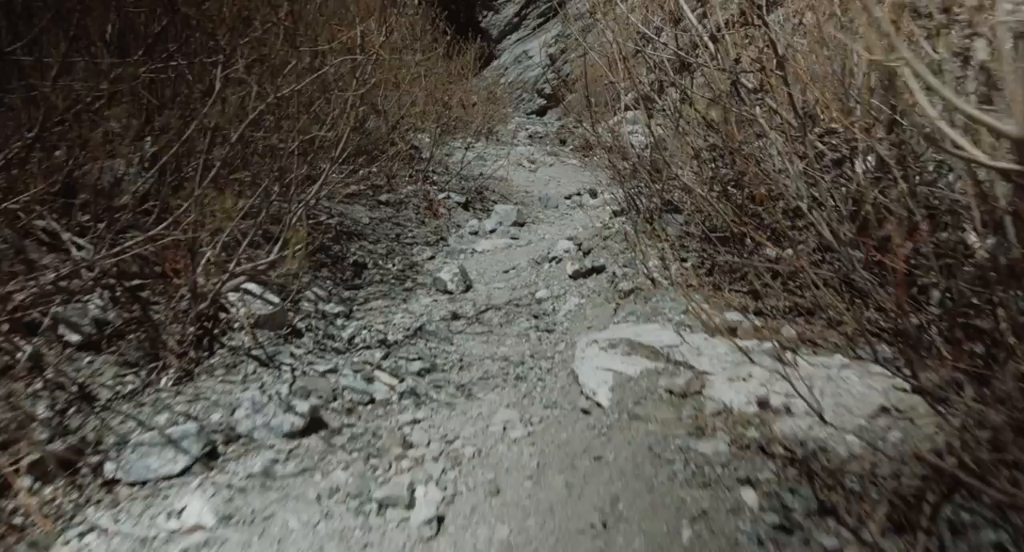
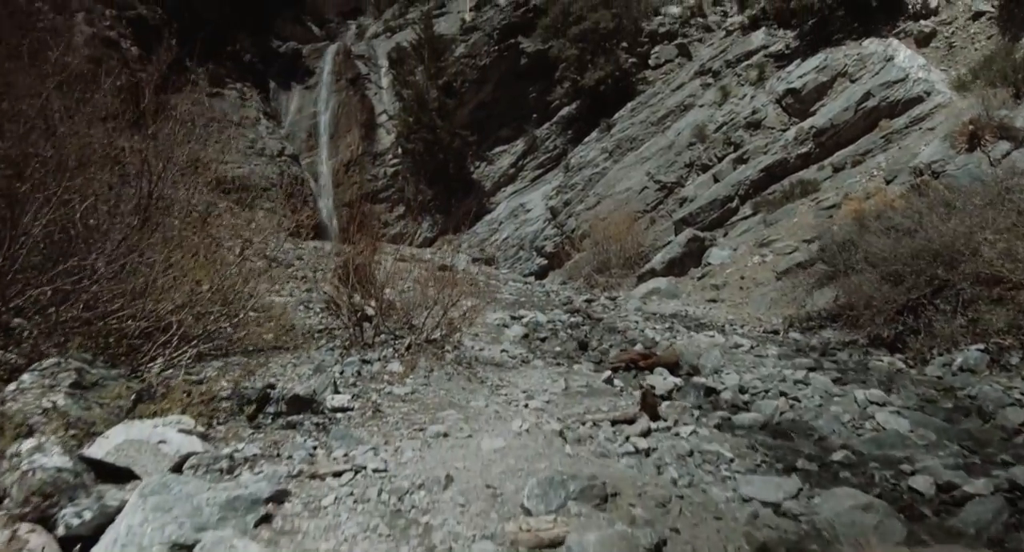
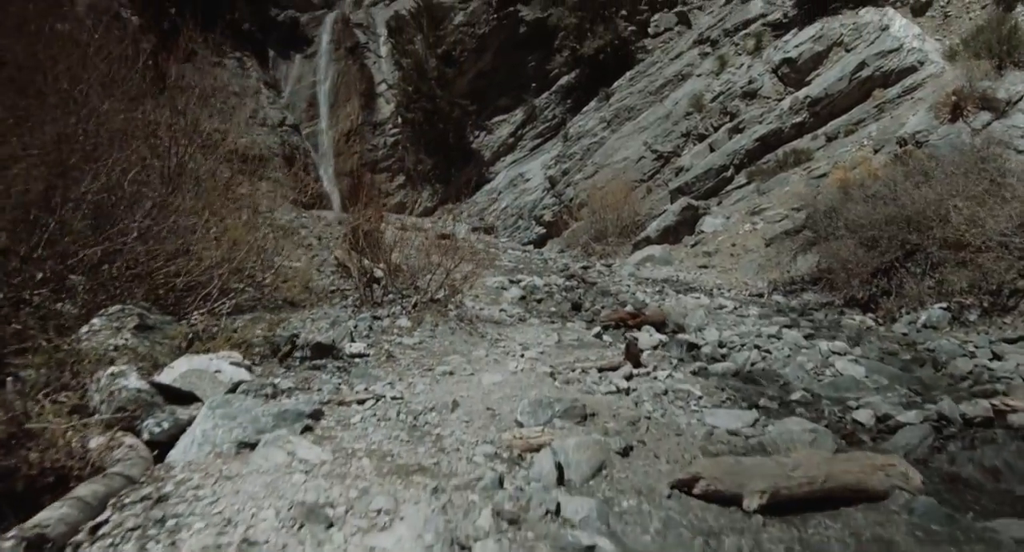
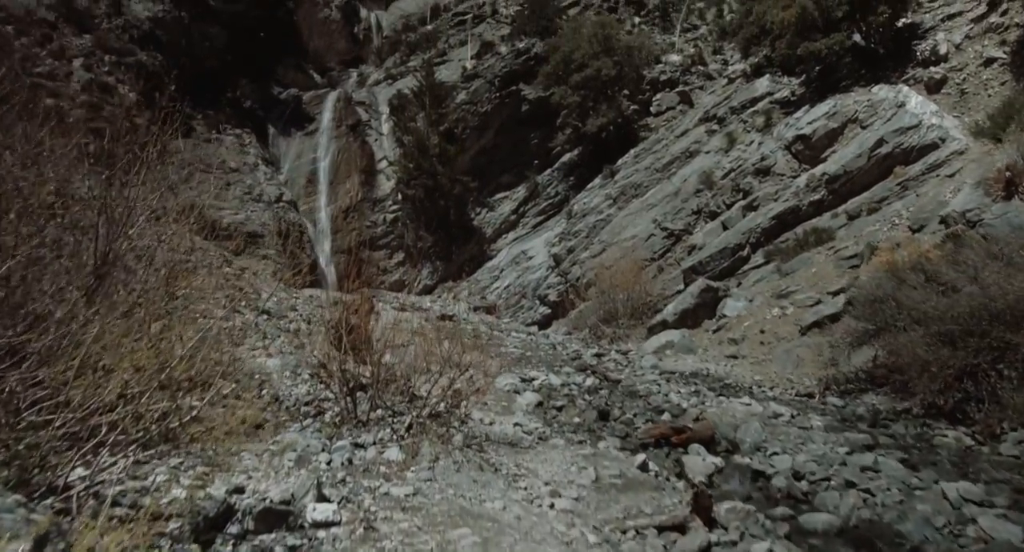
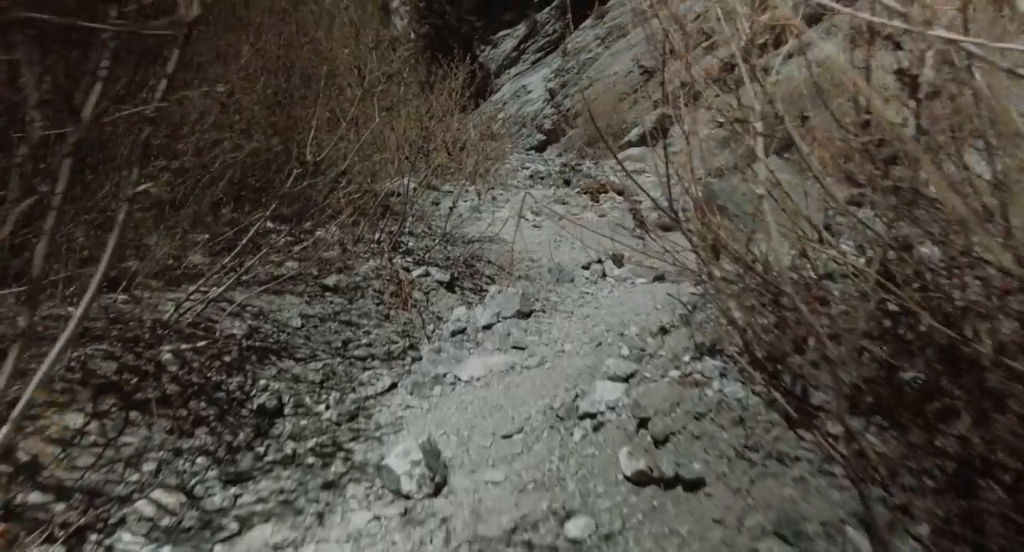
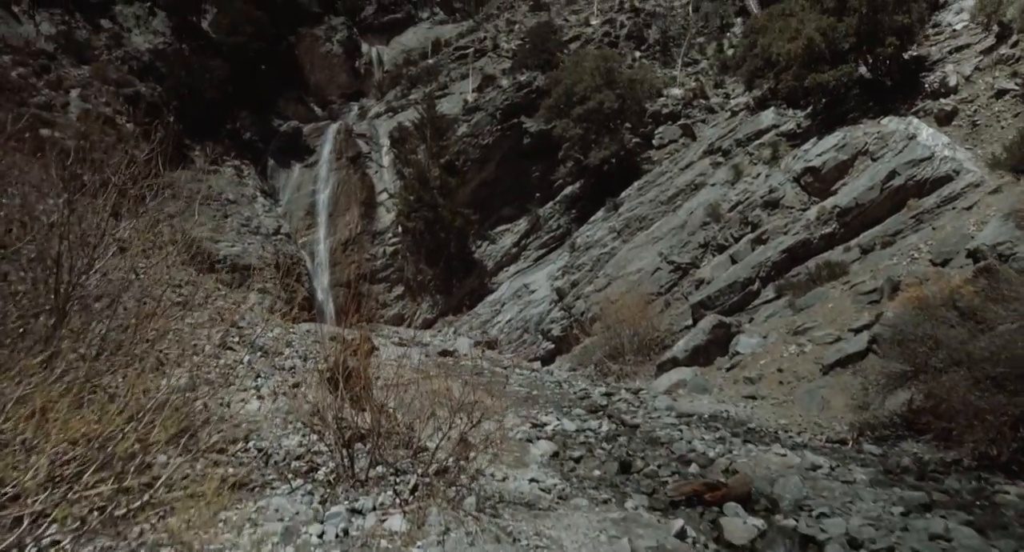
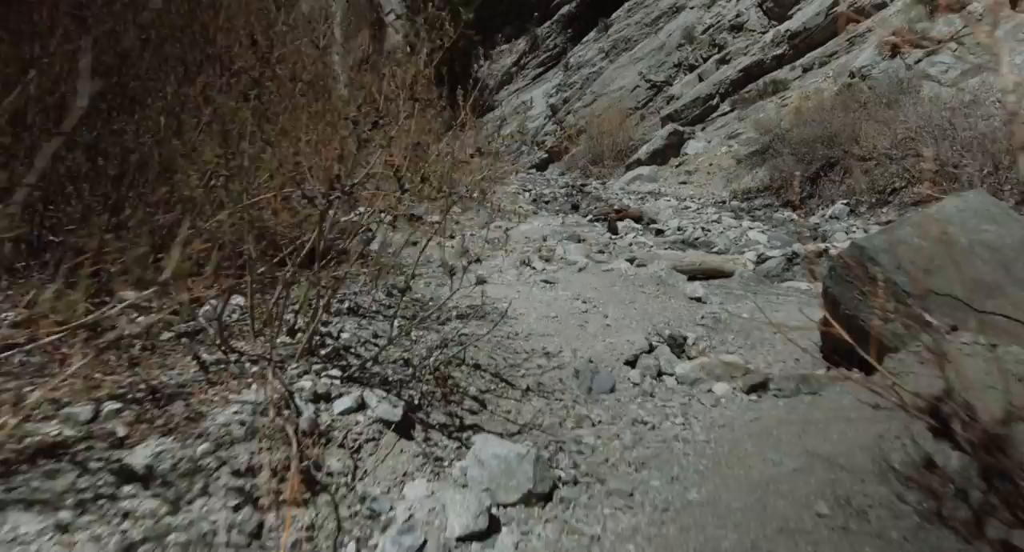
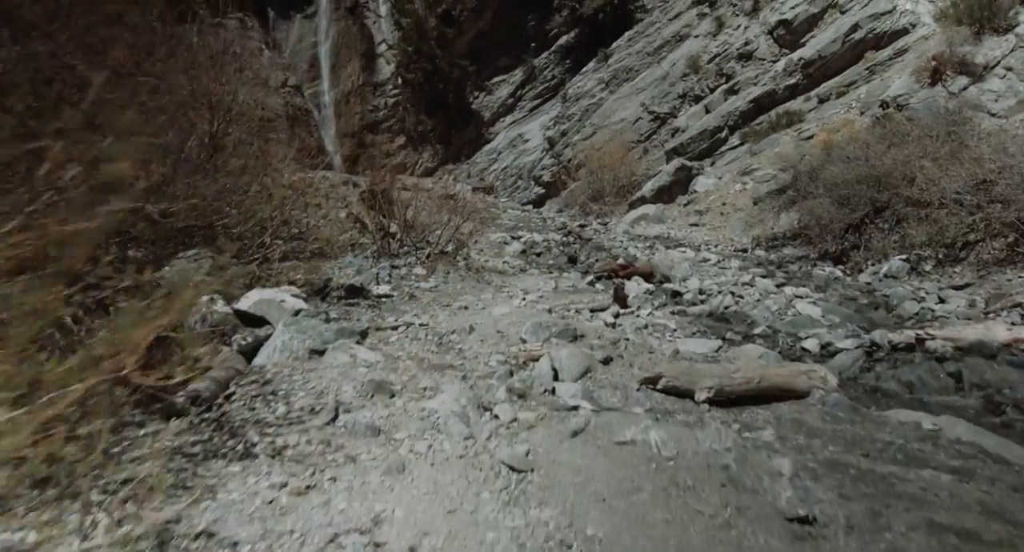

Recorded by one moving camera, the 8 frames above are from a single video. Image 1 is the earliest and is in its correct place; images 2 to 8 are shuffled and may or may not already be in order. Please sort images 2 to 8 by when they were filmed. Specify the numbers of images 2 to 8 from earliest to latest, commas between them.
5, 7, 8, 3, 2, 4, 6
